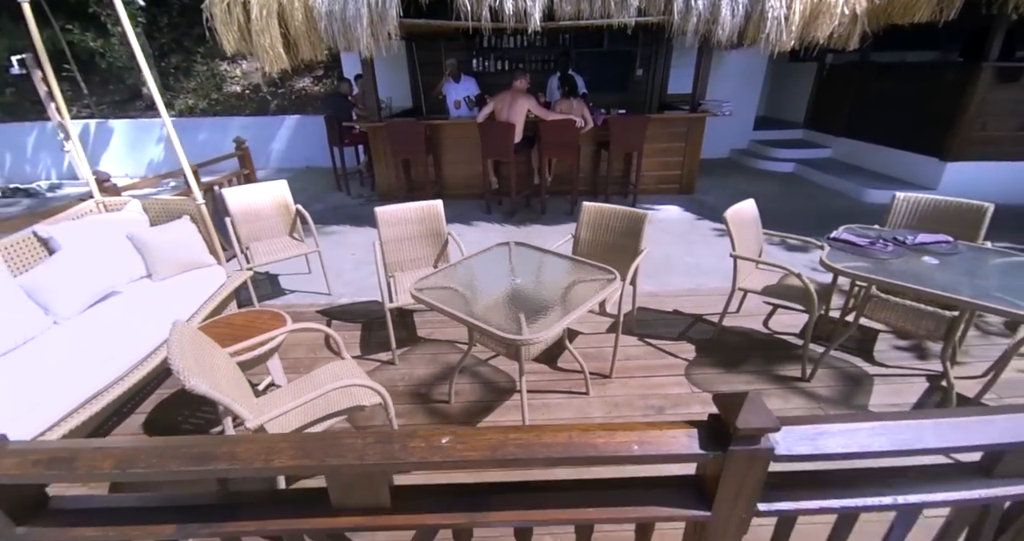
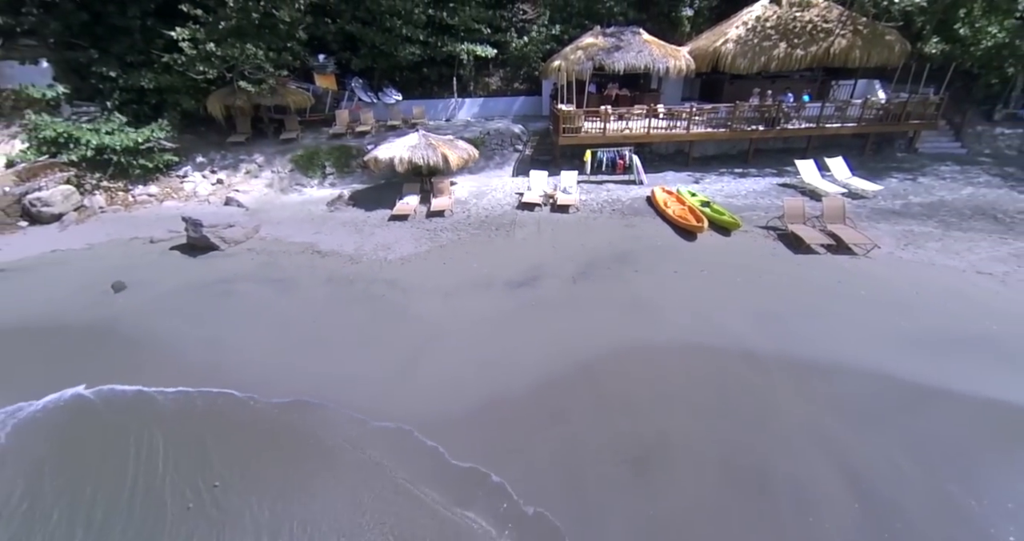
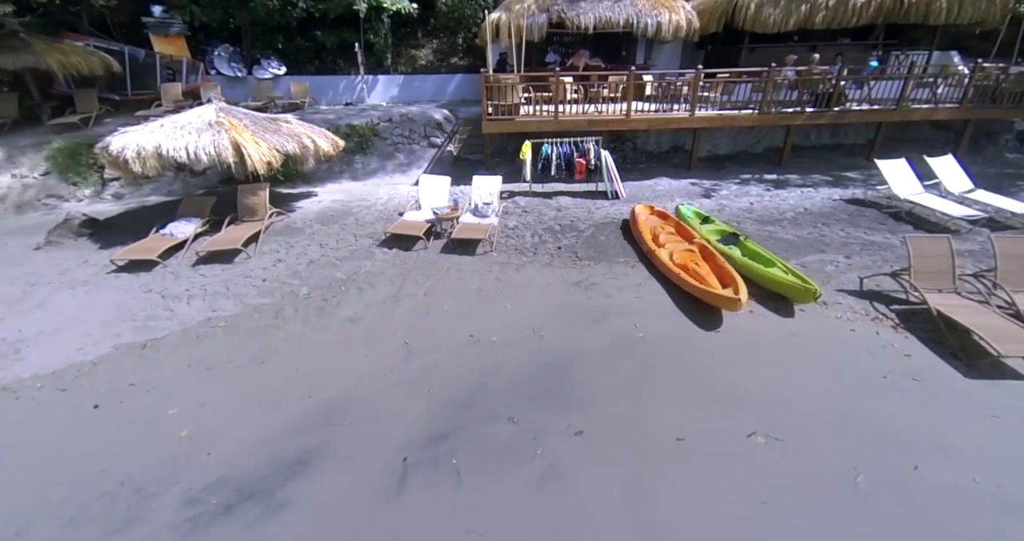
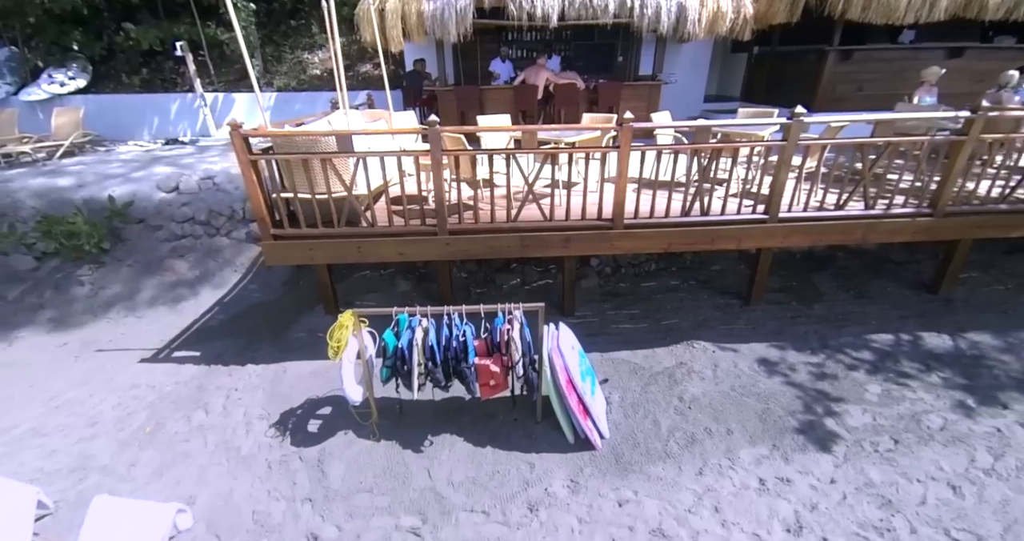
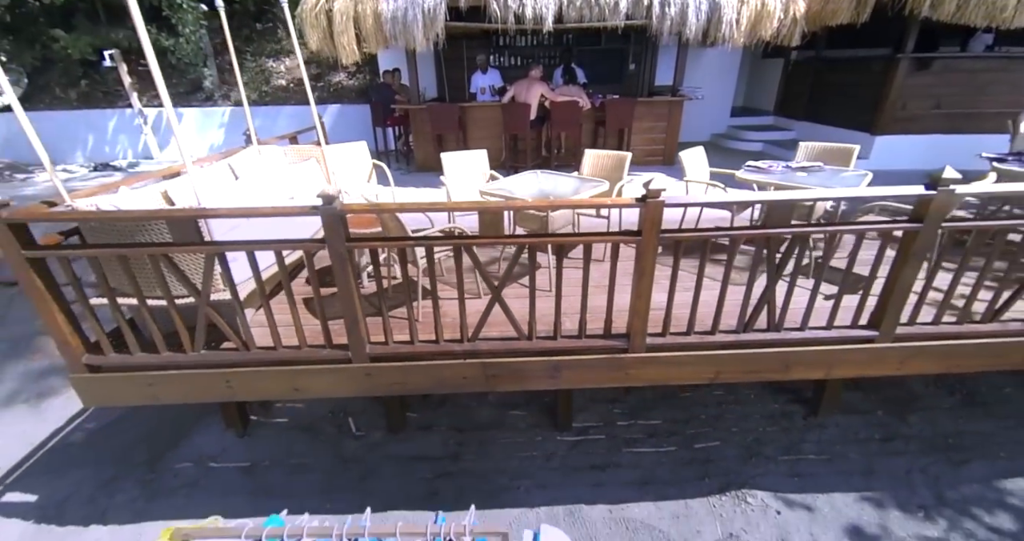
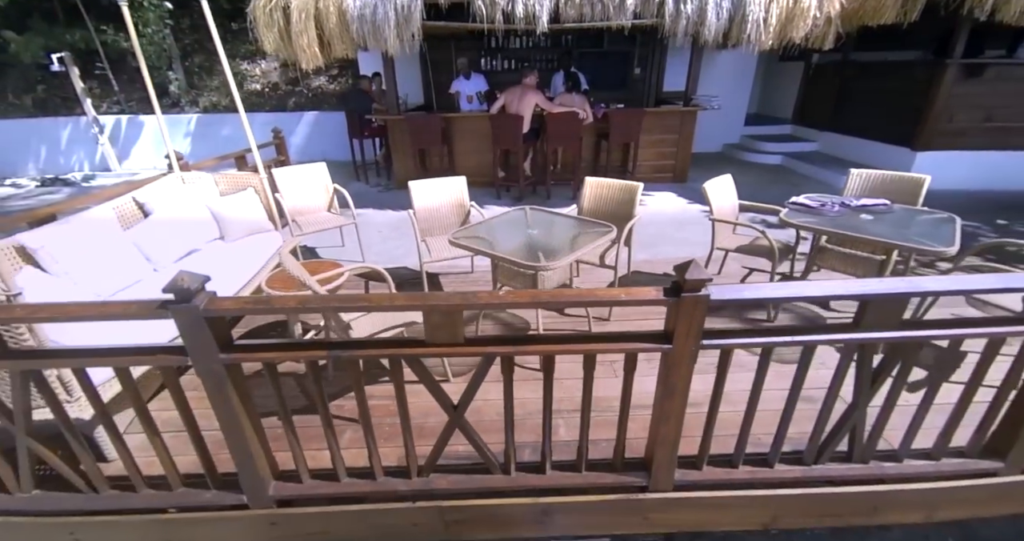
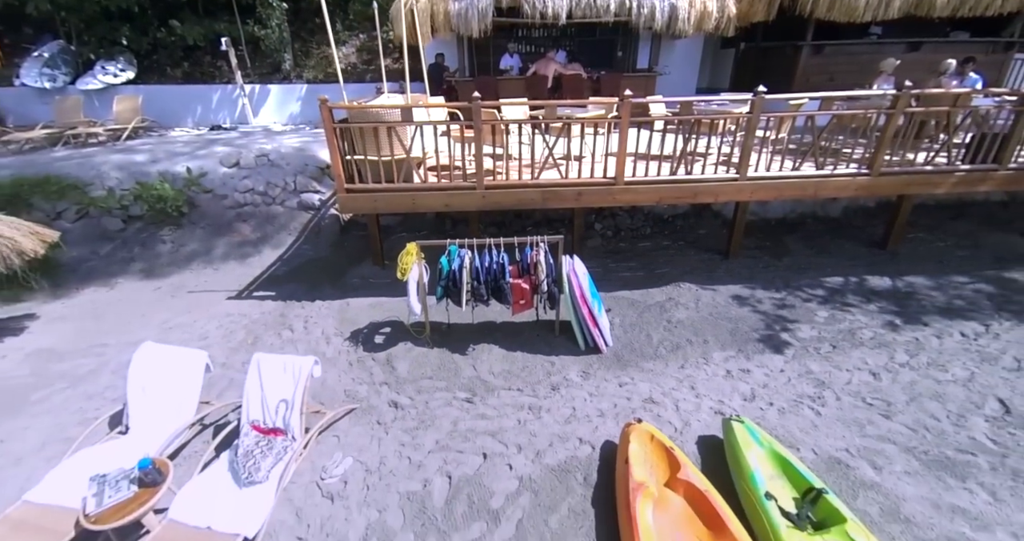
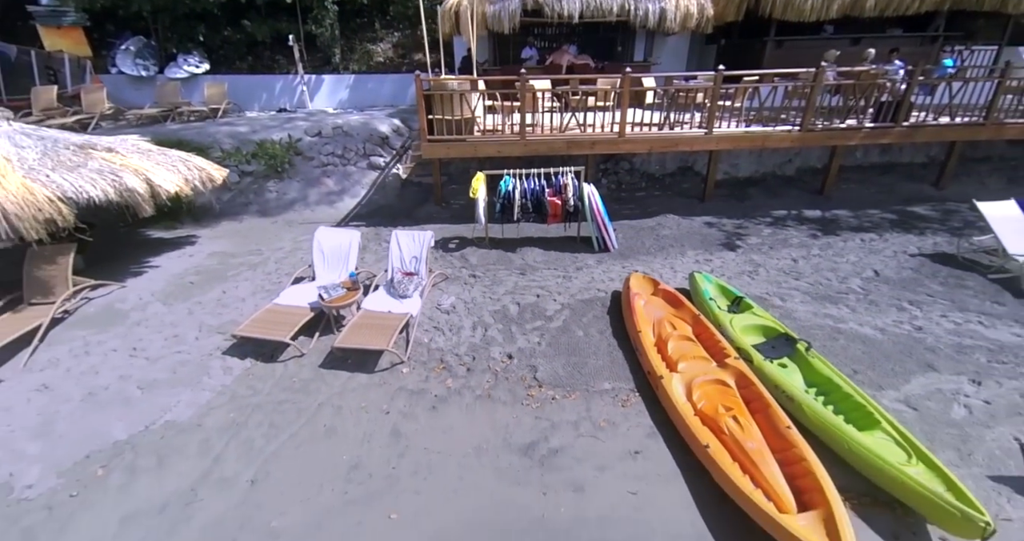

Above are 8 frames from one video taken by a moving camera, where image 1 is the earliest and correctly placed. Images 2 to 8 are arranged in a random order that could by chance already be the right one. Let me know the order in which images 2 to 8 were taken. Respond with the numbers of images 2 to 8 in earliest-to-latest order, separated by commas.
6, 5, 4, 7, 8, 3, 2
